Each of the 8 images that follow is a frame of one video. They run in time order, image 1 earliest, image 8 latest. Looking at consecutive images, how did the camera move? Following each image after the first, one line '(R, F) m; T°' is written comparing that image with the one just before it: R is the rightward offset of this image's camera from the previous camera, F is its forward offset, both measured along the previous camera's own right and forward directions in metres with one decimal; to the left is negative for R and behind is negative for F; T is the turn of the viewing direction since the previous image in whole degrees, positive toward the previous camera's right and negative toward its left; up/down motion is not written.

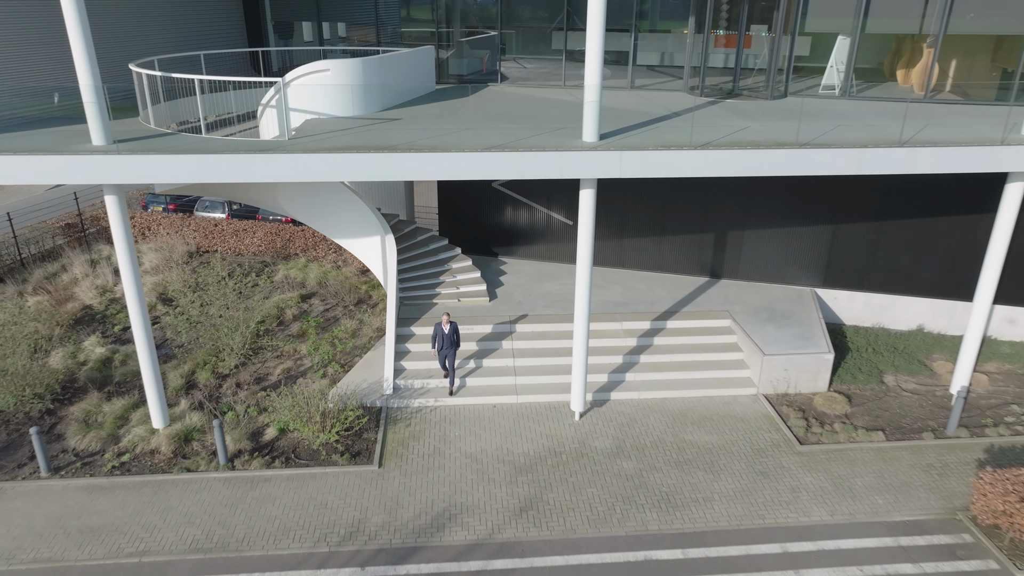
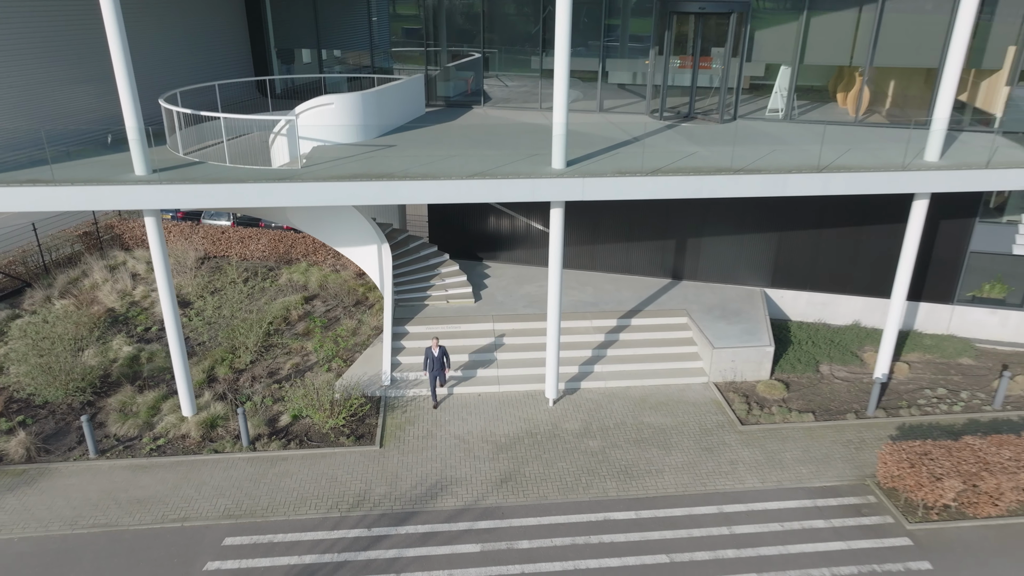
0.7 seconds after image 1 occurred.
(+0.1, -1.4) m; +1°
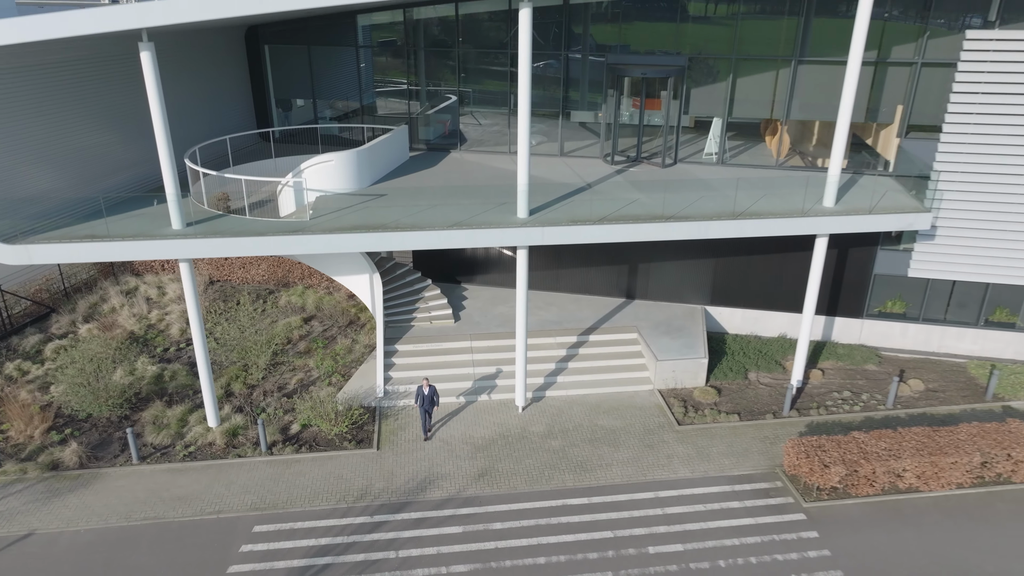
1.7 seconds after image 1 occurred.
(+0.1, -1.9) m; +2°
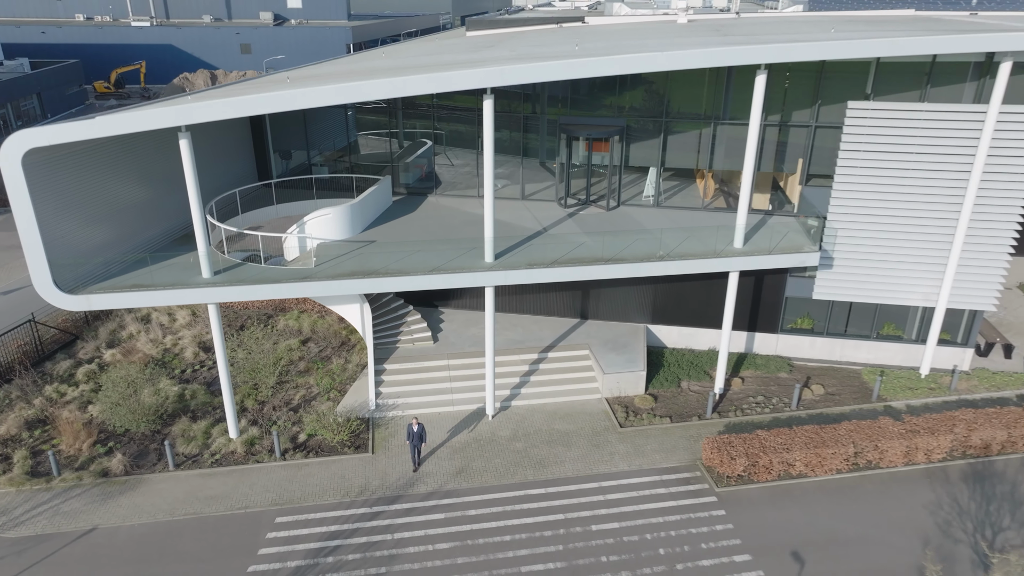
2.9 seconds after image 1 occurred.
(+0.1, -2.5) m; +2°
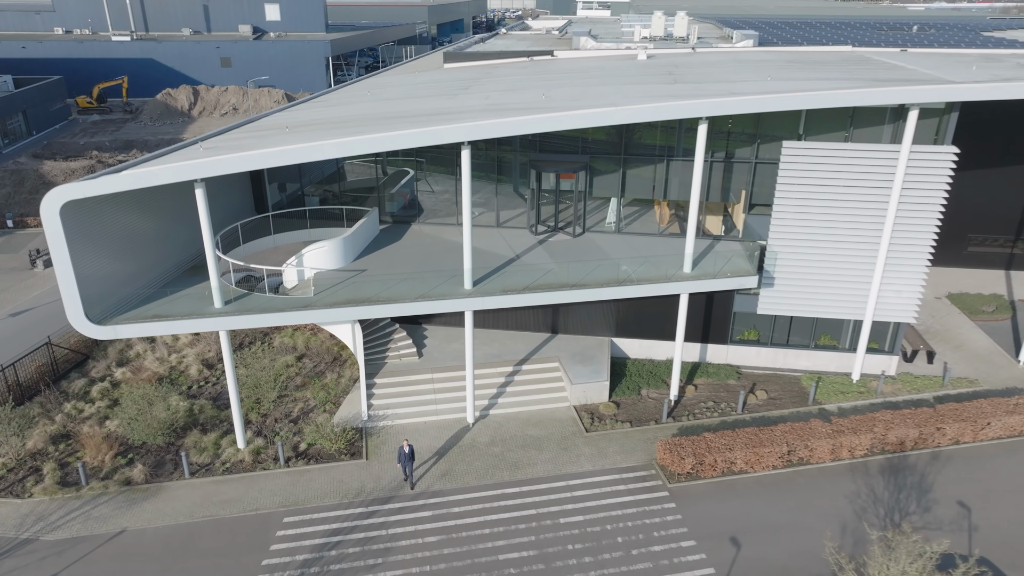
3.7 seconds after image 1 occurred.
(+0.1, -1.8) m; +2°
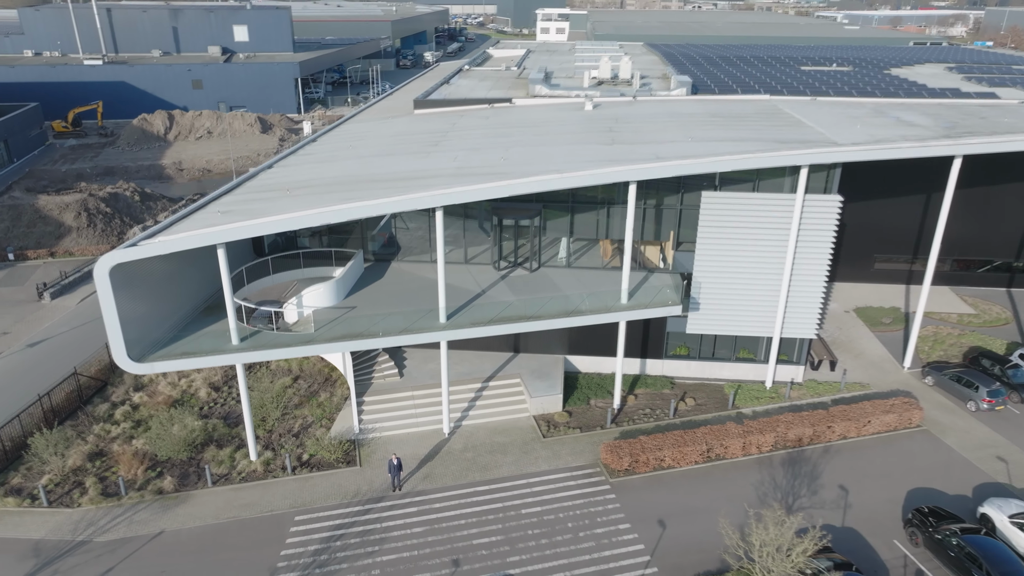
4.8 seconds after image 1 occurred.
(0.0, -3.2) m; +3°
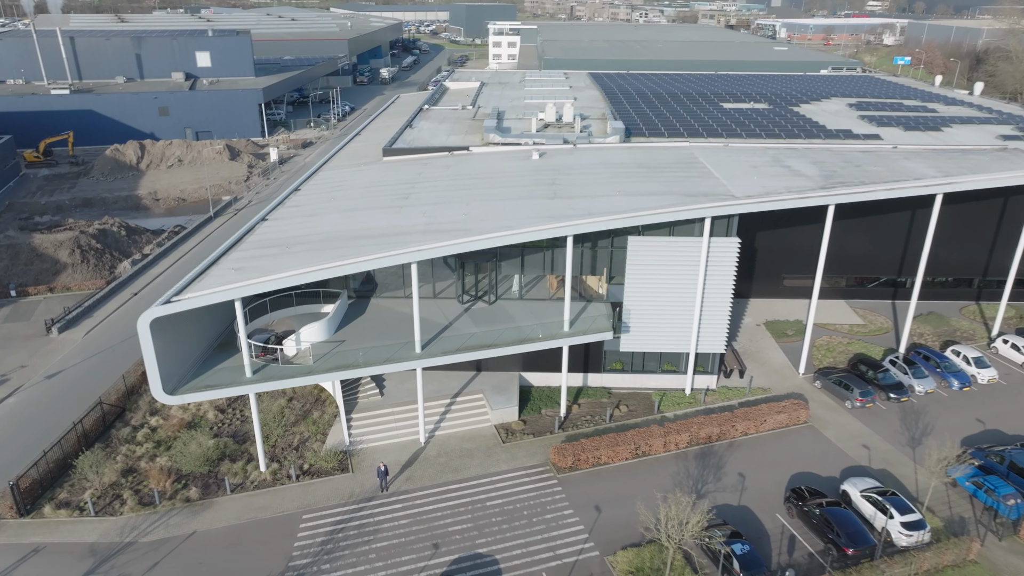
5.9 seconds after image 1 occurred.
(-0.1, -4.2) m; +3°
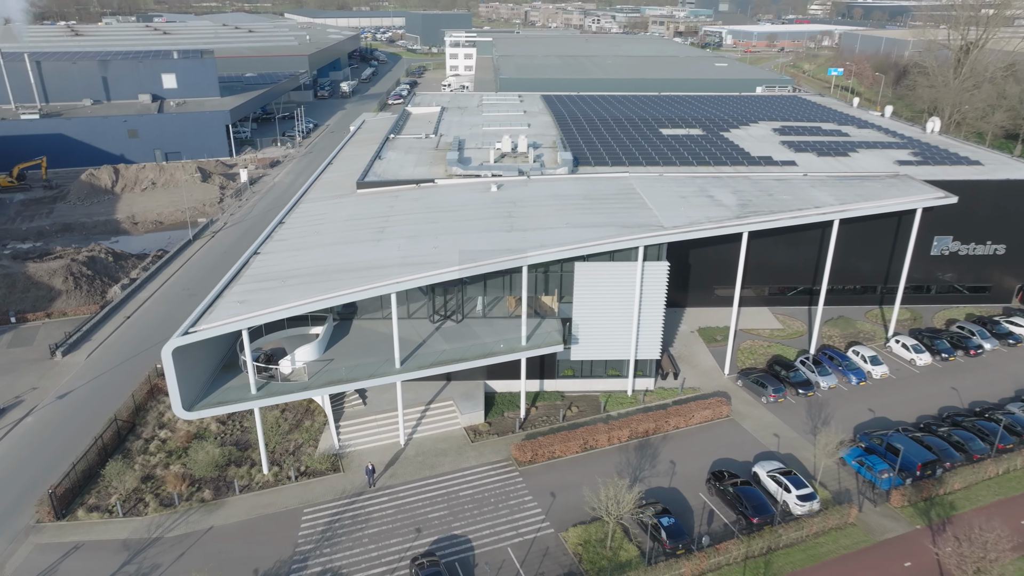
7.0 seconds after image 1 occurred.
(-0.1, -4.0) m; +3°
